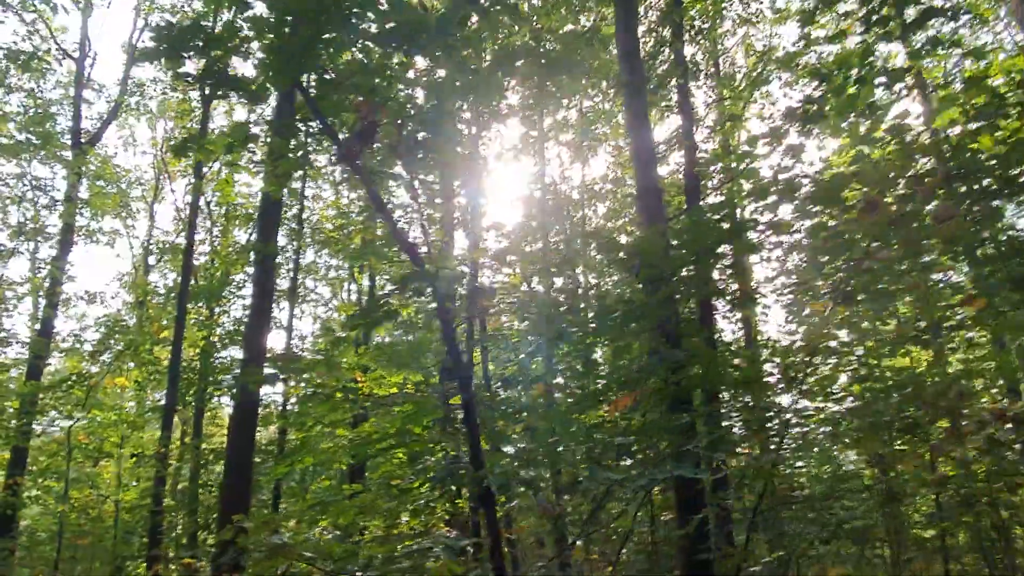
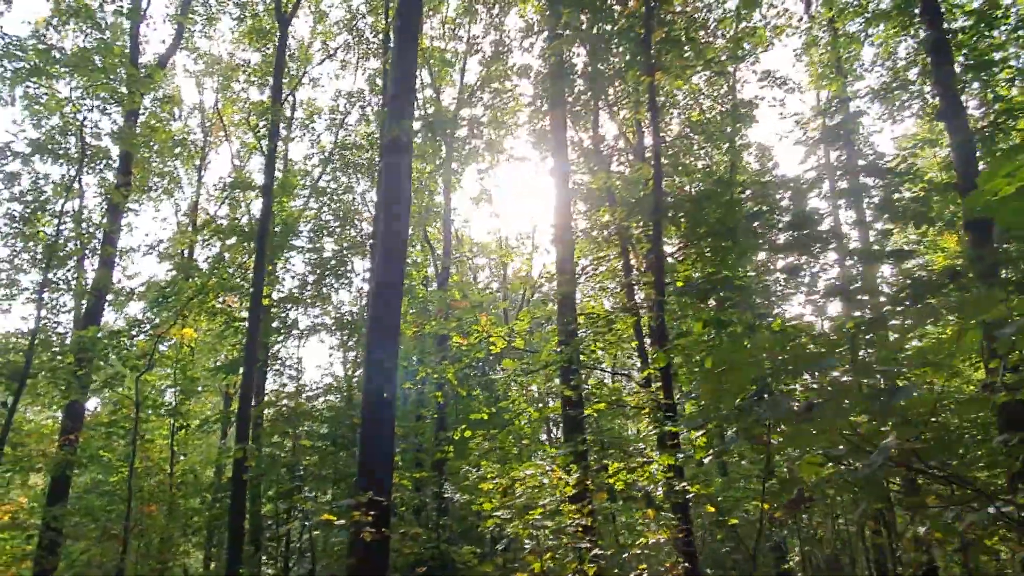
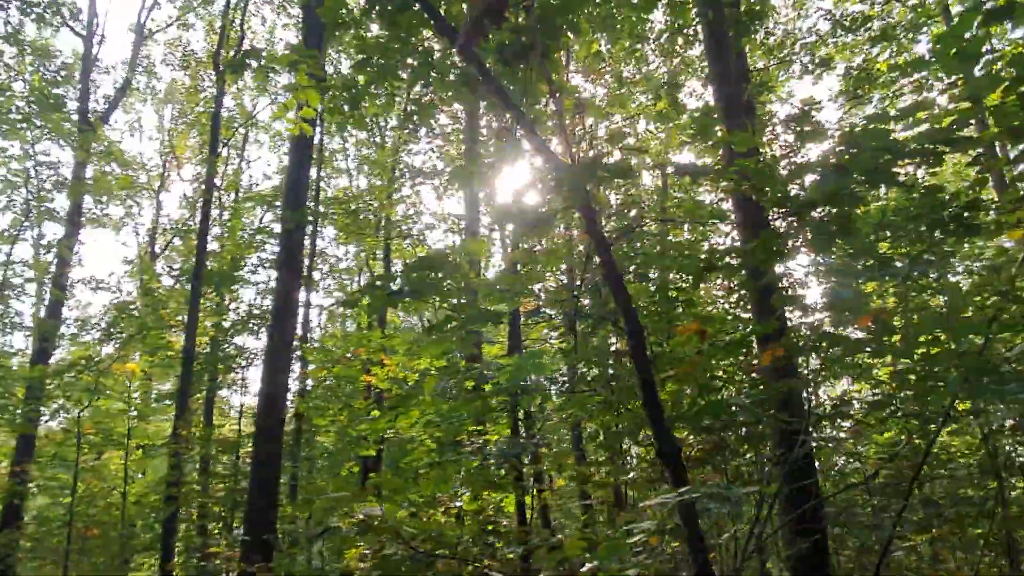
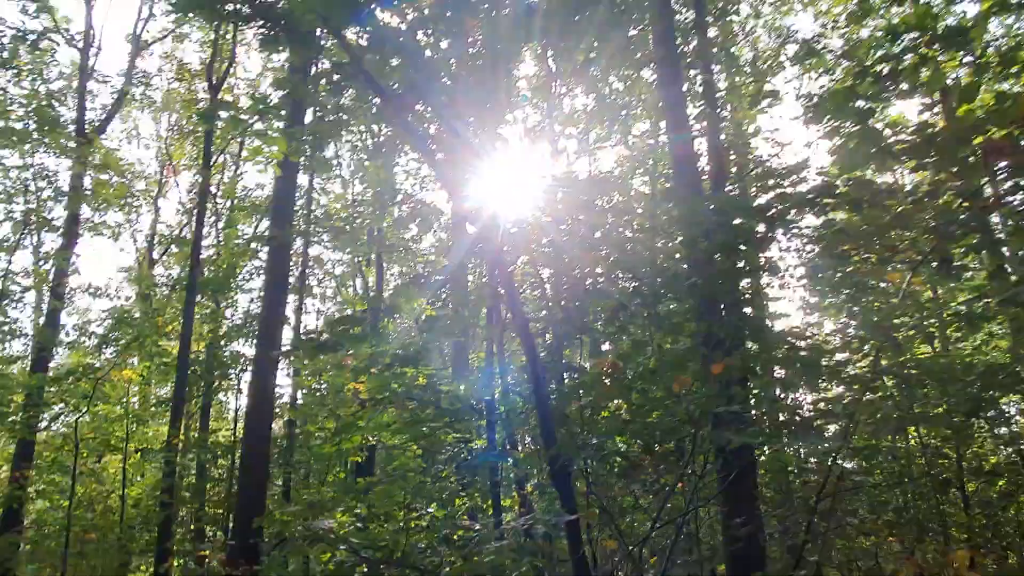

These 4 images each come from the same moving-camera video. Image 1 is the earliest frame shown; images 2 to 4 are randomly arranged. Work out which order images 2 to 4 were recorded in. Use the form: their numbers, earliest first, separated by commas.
4, 3, 2
